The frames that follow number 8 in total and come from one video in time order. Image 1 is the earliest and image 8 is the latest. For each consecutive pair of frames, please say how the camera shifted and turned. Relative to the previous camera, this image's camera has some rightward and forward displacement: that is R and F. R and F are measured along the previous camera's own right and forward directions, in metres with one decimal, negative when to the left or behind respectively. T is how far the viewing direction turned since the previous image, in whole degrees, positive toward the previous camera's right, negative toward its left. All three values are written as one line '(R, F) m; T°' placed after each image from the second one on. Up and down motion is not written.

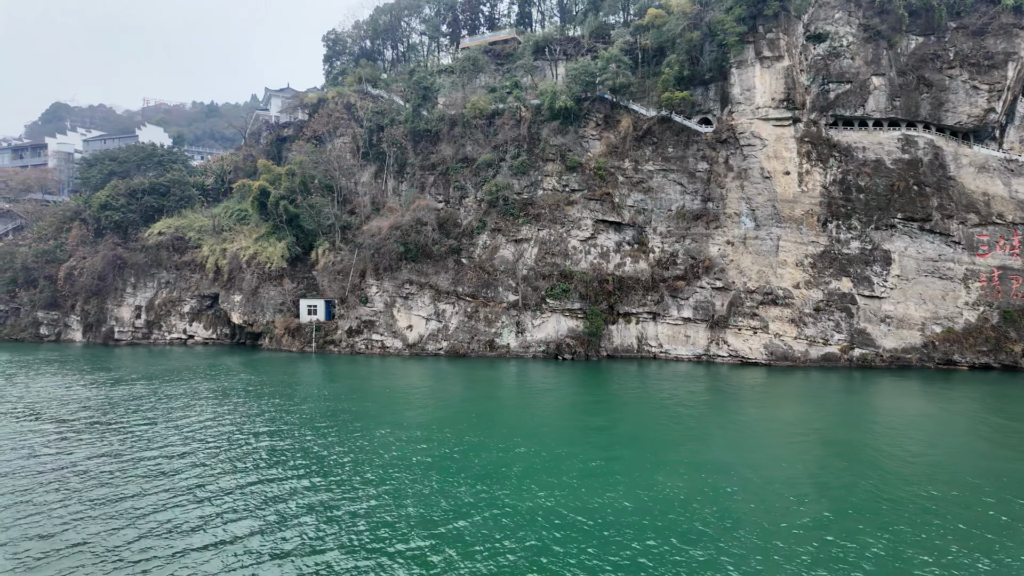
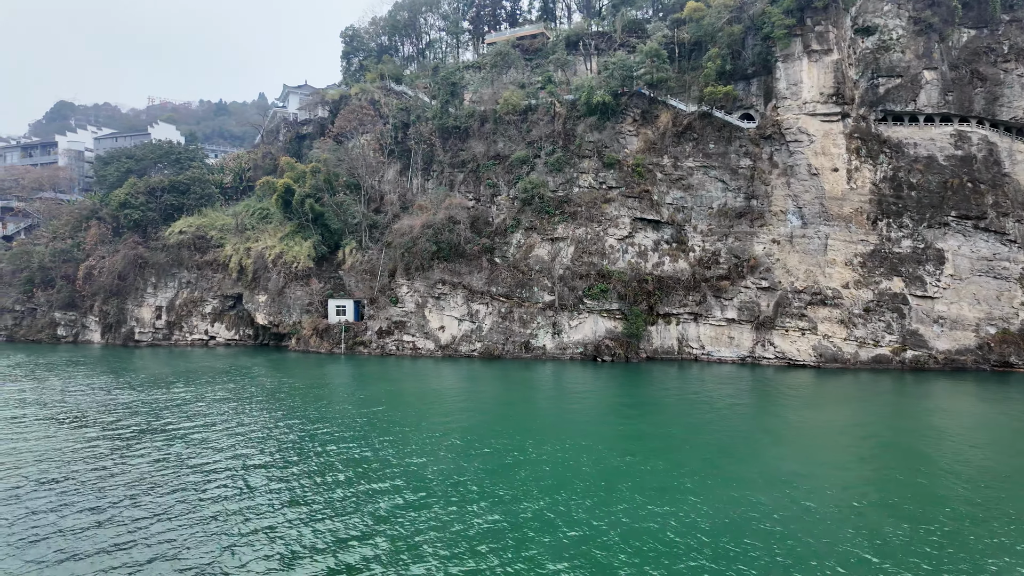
(-2.3, +0.9) m; 0°
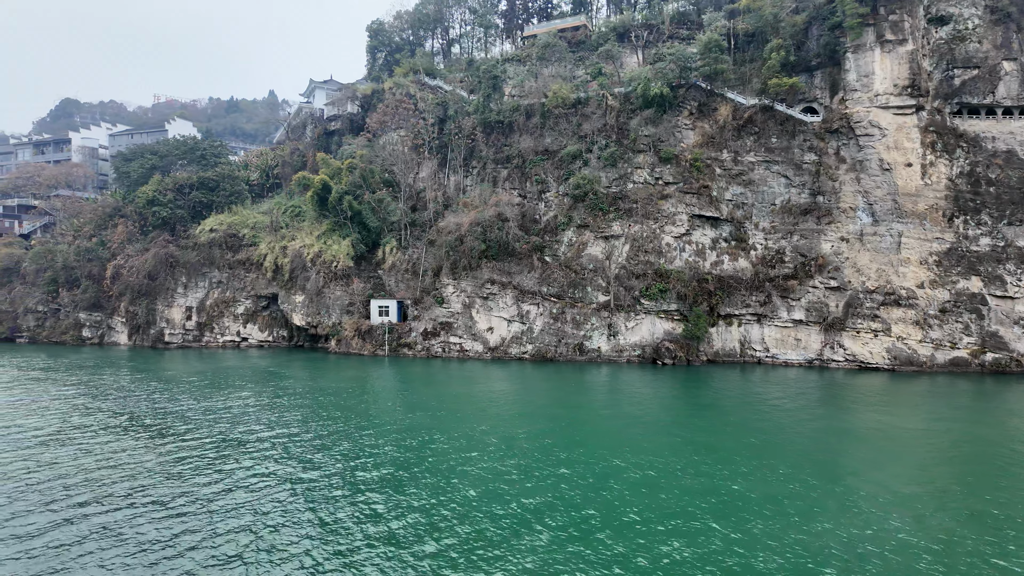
(-3.3, +1.3) m; 0°
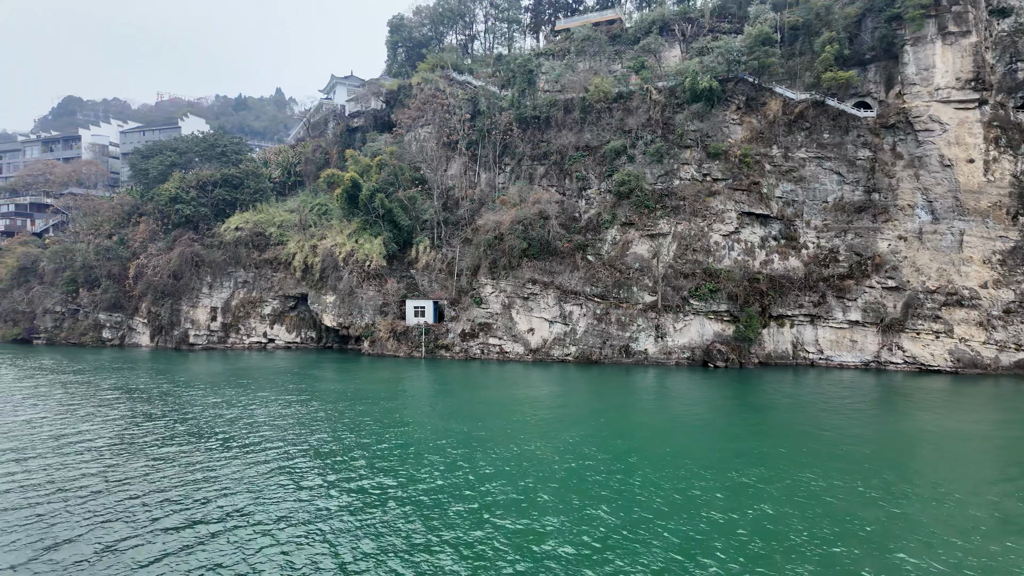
(-2.7, +1.0) m; 0°
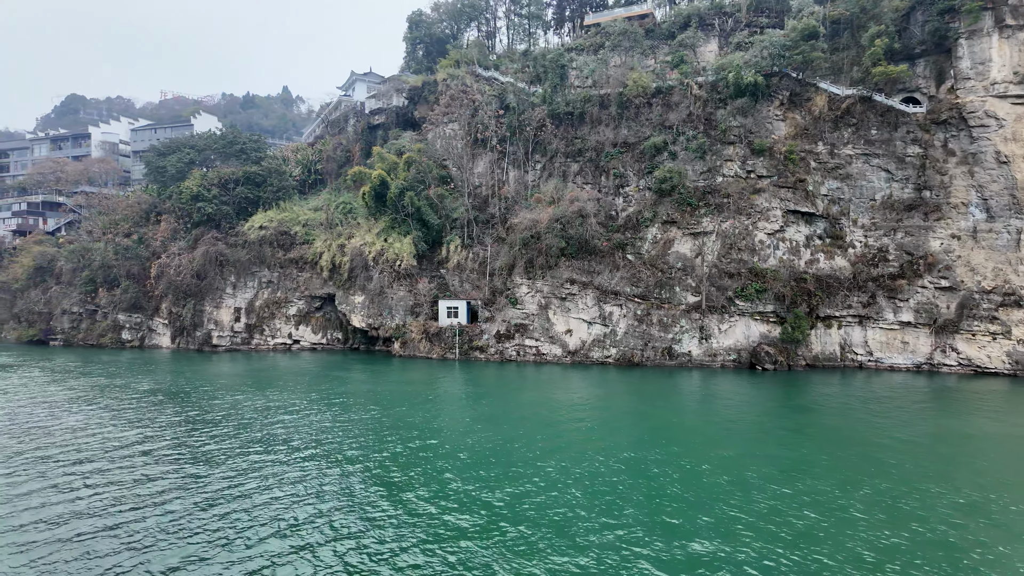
(-2.3, +0.9) m; 0°
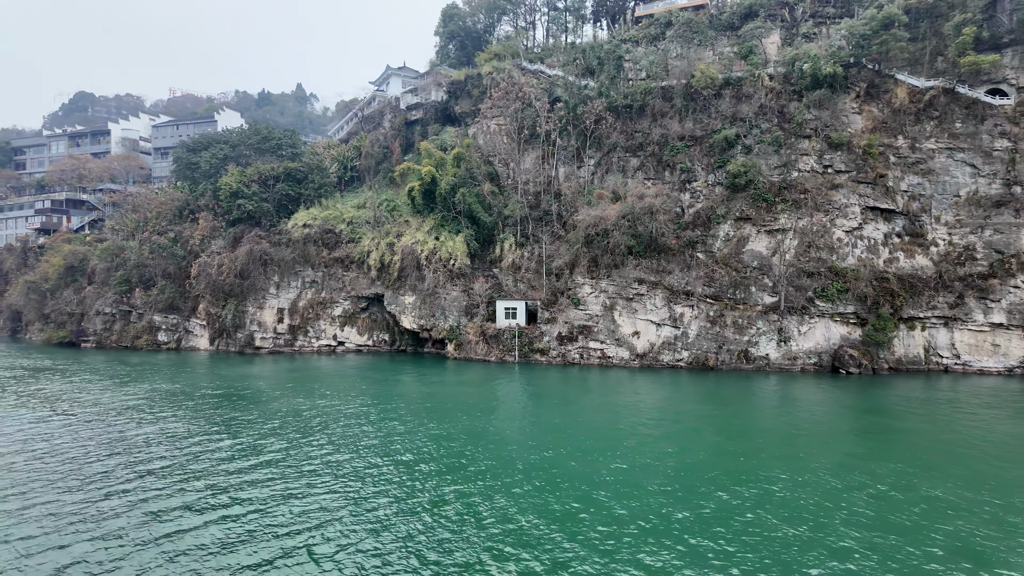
(-3.7, +1.3) m; 0°
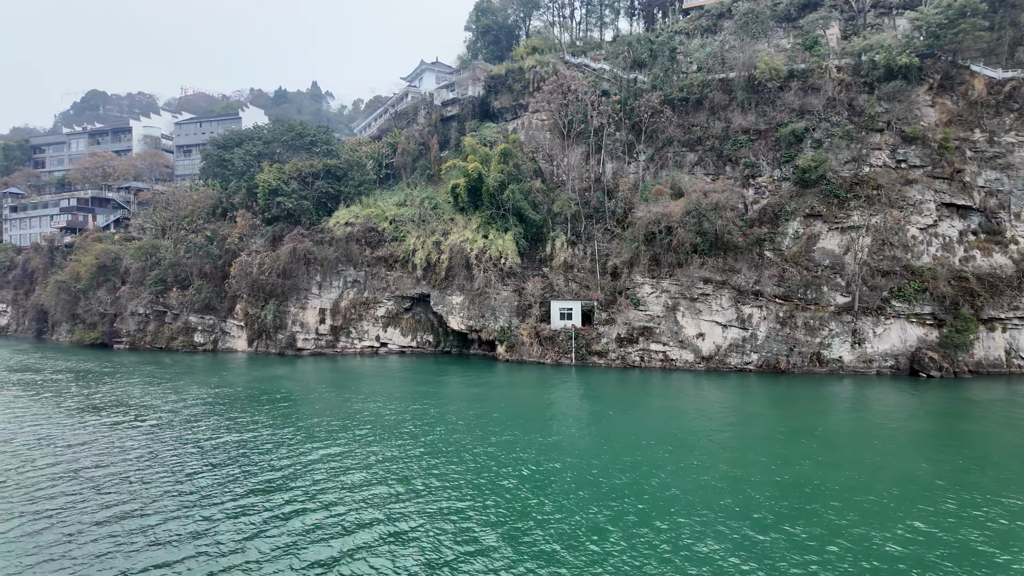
(-3.1, +1.1) m; 0°
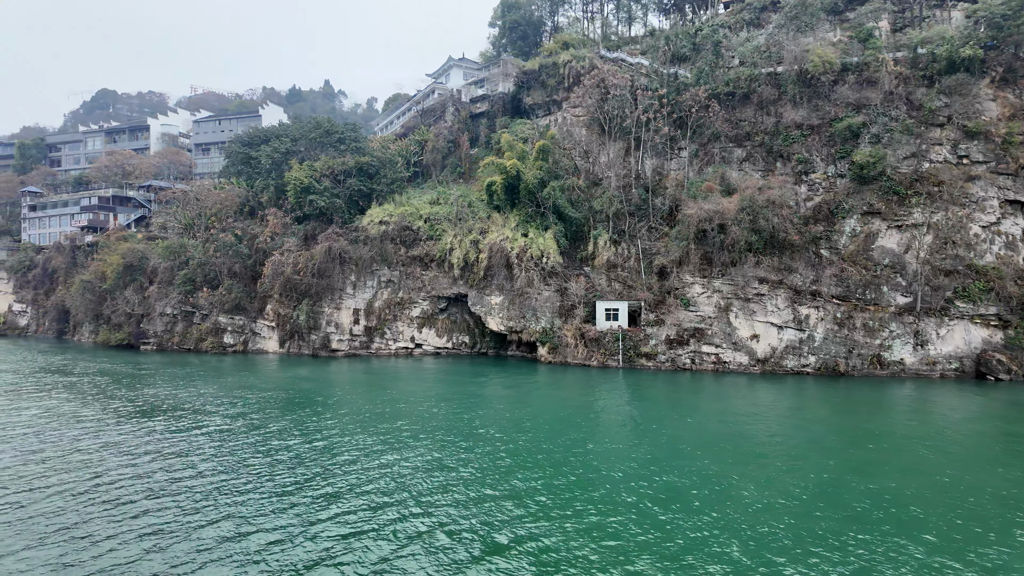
(-2.3, +0.9) m; 0°
